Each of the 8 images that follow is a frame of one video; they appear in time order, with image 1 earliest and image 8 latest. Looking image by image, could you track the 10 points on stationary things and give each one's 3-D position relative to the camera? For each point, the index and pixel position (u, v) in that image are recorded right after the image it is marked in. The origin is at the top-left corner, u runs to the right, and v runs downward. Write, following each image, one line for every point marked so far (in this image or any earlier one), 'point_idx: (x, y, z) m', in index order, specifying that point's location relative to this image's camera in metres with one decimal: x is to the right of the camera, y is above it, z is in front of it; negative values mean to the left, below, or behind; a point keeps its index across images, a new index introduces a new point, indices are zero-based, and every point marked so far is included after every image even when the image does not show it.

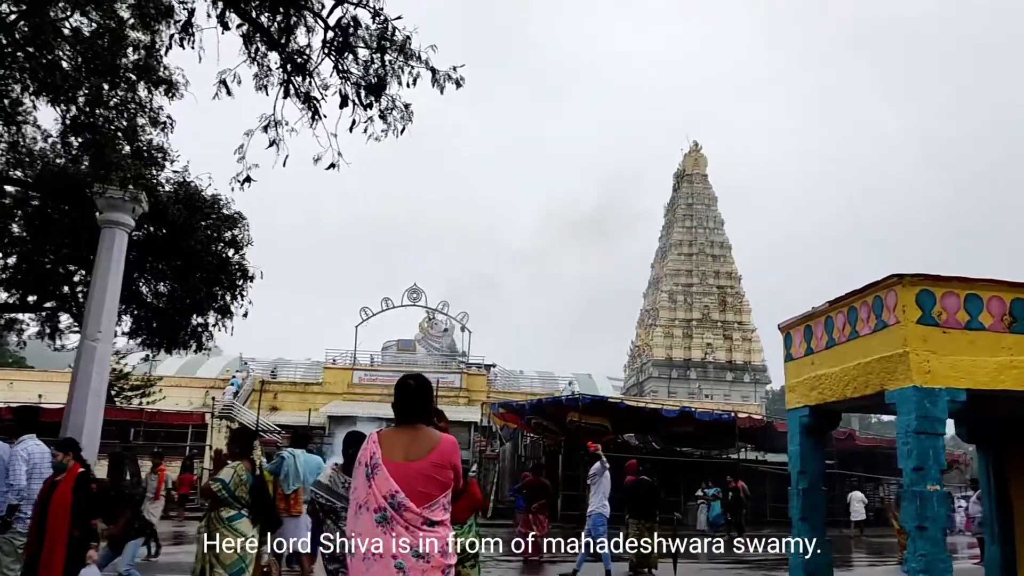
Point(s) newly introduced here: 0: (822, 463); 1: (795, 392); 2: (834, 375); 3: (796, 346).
0: (+3.1, -1.8, +8.2) m
1: (+2.9, -1.1, +8.4) m
2: (+3.1, -0.8, +7.7) m
3: (+3.0, -0.6, +8.5) m
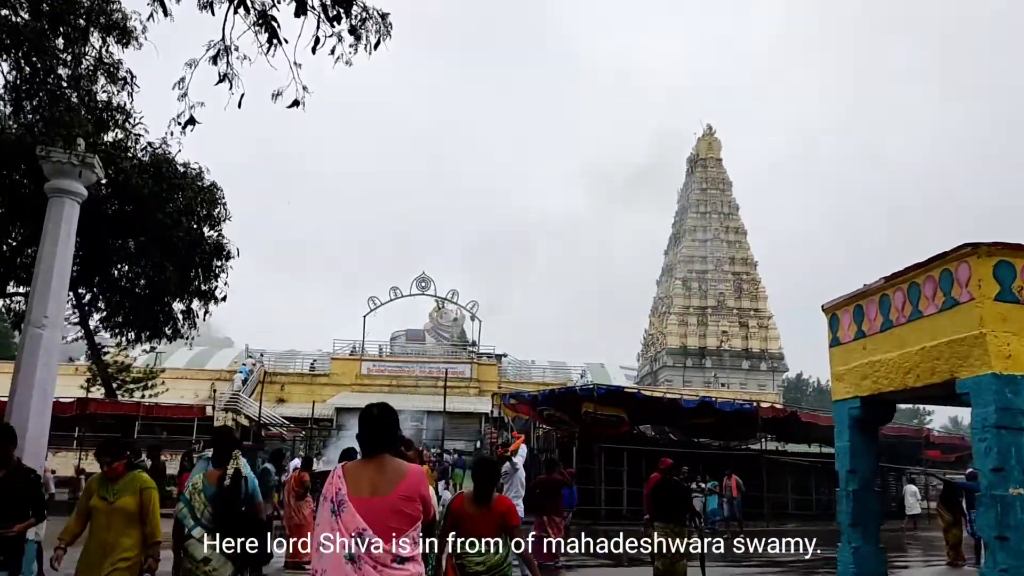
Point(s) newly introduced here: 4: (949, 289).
0: (+3.2, -1.5, +7.2) m
1: (+3.0, -0.8, +7.4) m
2: (+3.2, -0.6, +6.7) m
3: (+3.1, -0.4, +7.5) m
4: (+3.3, 0.0, +6.2) m
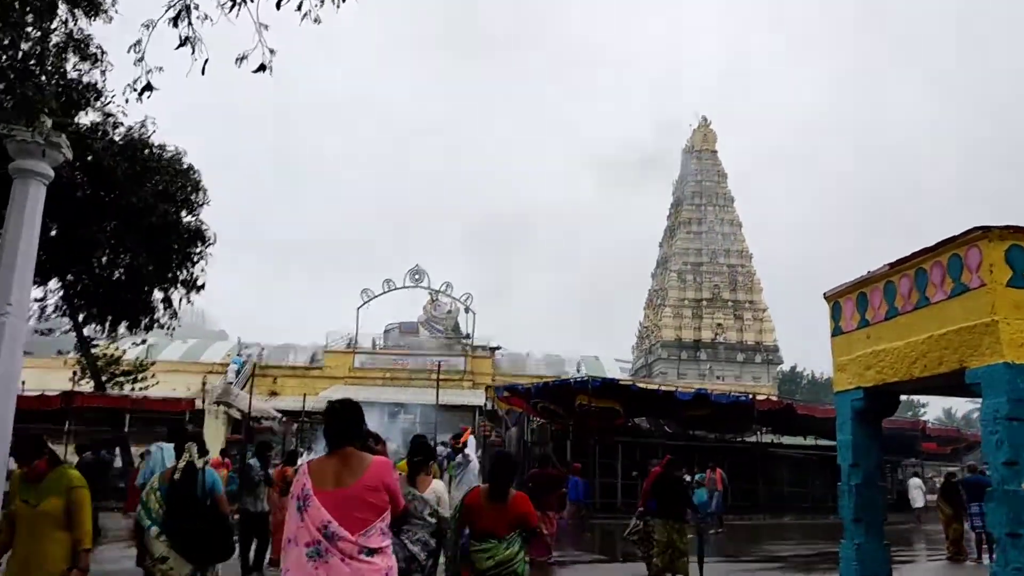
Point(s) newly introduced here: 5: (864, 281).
0: (+3.1, -1.4, +7.0) m
1: (+2.9, -0.7, +7.2) m
2: (+3.1, -0.5, +6.5) m
3: (+3.0, -0.3, +7.3) m
4: (+3.3, +0.1, +5.9) m
5: (+3.0, +0.1, +7.0) m
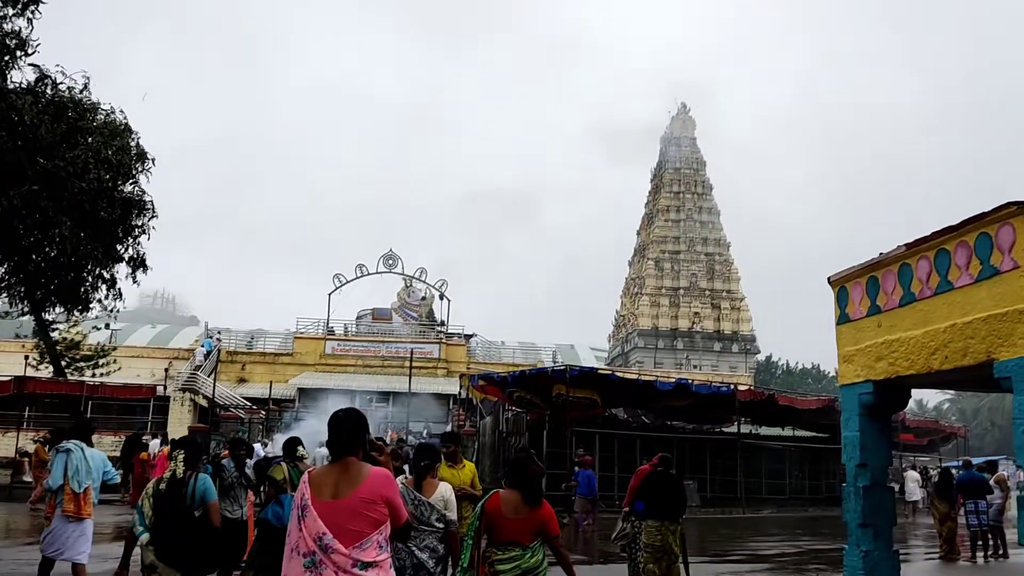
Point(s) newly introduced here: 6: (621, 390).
0: (+3.0, -1.3, +6.4) m
1: (+2.8, -0.6, +6.6) m
2: (+2.9, -0.4, +5.9) m
3: (+2.8, -0.1, +6.7) m
4: (+3.1, +0.2, +5.3) m
5: (+2.8, +0.2, +6.4) m
6: (+2.6, -2.5, +19.8) m
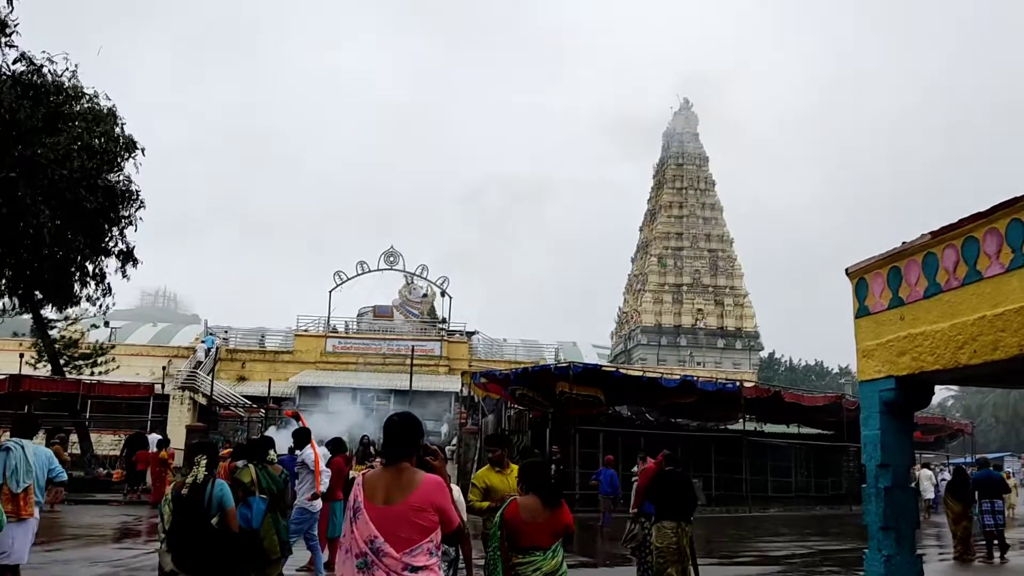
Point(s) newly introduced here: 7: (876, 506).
0: (+3.0, -1.2, +6.1) m
1: (+2.8, -0.5, +6.3) m
2: (+2.9, -0.3, +5.6) m
3: (+2.8, -0.1, +6.3) m
4: (+3.1, +0.3, +5.0) m
5: (+2.9, +0.3, +6.1) m
6: (+2.7, -2.4, +19.5) m
7: (+2.7, -1.6, +6.1) m
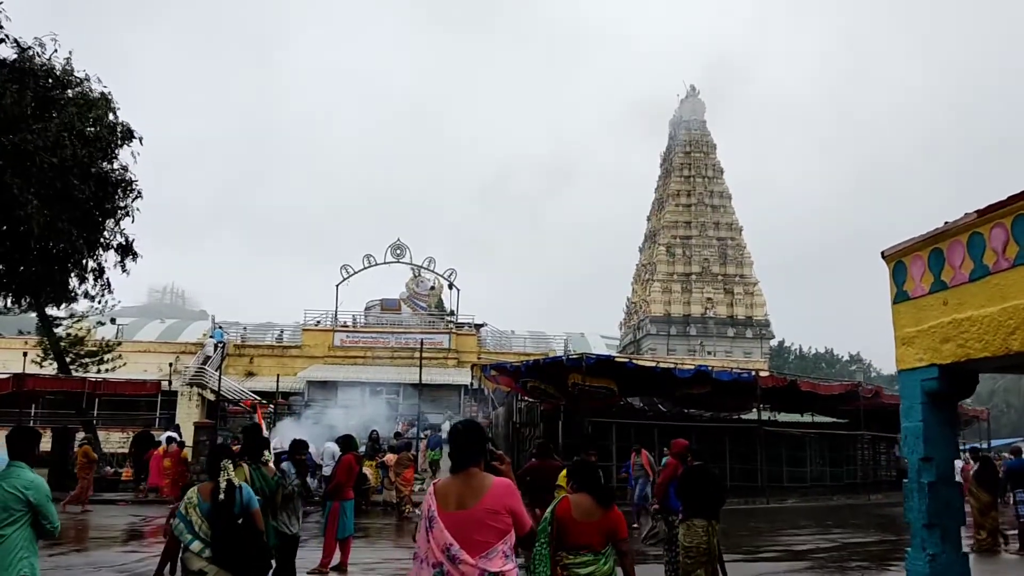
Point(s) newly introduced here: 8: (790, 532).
0: (+3.1, -1.1, +5.8) m
1: (+2.9, -0.4, +5.9) m
2: (+3.1, -0.2, +5.2) m
3: (+2.9, +0.1, +6.0) m
4: (+3.2, +0.4, +4.7) m
5: (+3.0, +0.4, +5.7) m
6: (+3.0, -2.1, +19.1) m
7: (+2.9, -1.5, +5.7) m
8: (+4.7, -4.1, +13.8) m
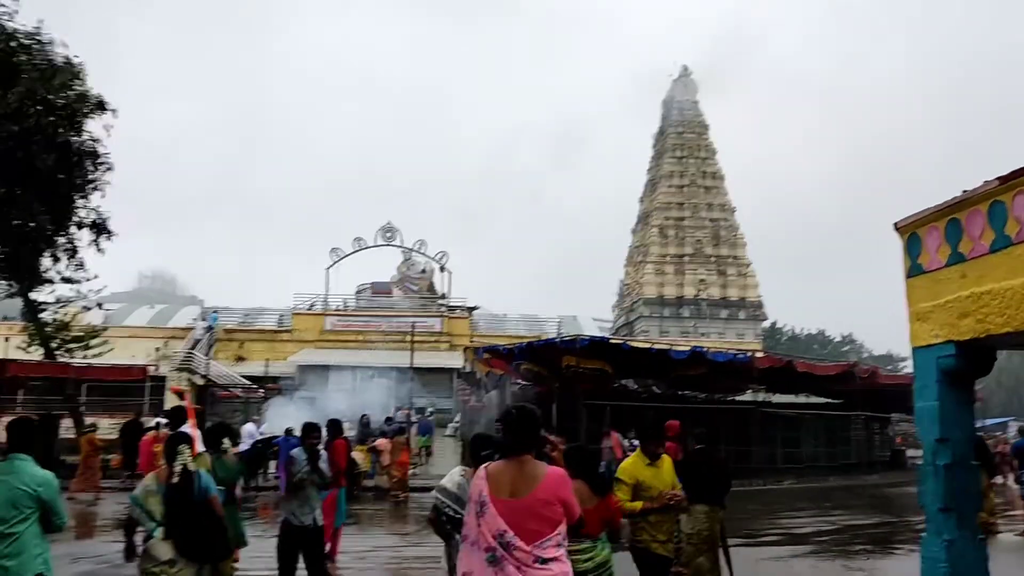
0: (+3.1, -0.9, +5.5) m
1: (+2.9, -0.2, +5.6) m
2: (+3.0, 0.0, +4.9) m
3: (+2.9, +0.2, +5.7) m
4: (+3.2, +0.5, +4.4) m
5: (+2.9, +0.6, +5.4) m
6: (+2.8, -1.6, +18.9) m
7: (+2.8, -1.3, +5.5) m
8: (+4.6, -3.8, +13.6) m
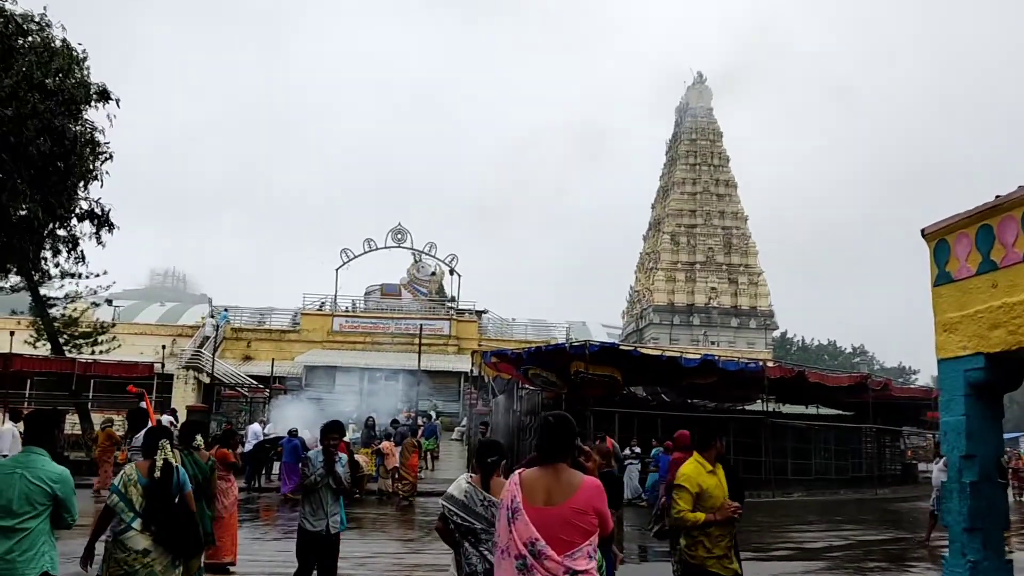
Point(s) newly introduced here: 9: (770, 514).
0: (+3.1, -1.0, +5.2) m
1: (+2.9, -0.3, +5.4) m
2: (+3.1, -0.1, +4.7) m
3: (+3.0, +0.2, +5.5) m
4: (+3.3, +0.5, +4.1) m
5: (+3.0, +0.5, +5.2) m
6: (+3.0, -1.8, +18.6) m
7: (+2.9, -1.4, +5.2) m
8: (+4.7, -3.9, +13.3) m
9: (+5.0, -4.4, +15.7) m
